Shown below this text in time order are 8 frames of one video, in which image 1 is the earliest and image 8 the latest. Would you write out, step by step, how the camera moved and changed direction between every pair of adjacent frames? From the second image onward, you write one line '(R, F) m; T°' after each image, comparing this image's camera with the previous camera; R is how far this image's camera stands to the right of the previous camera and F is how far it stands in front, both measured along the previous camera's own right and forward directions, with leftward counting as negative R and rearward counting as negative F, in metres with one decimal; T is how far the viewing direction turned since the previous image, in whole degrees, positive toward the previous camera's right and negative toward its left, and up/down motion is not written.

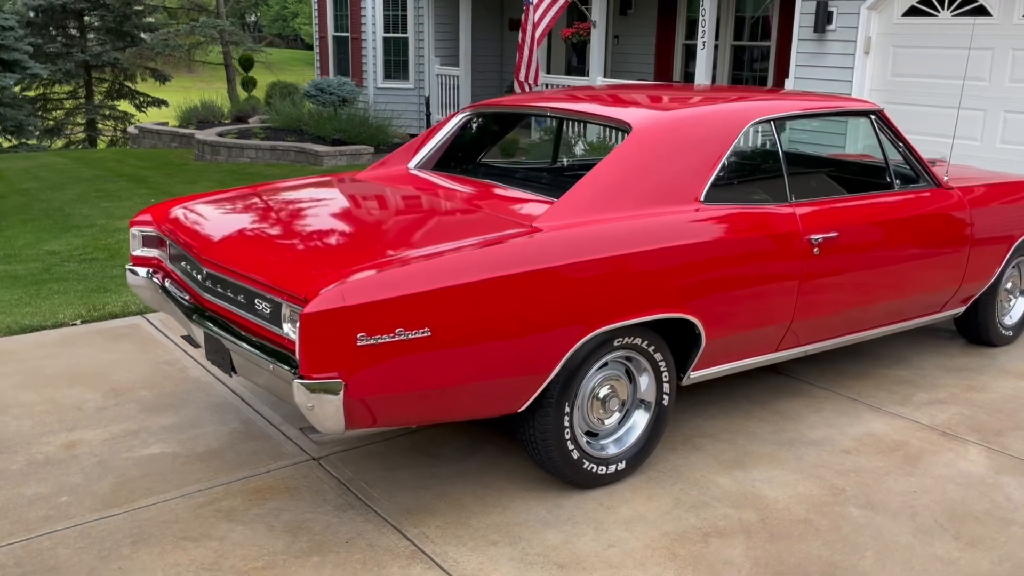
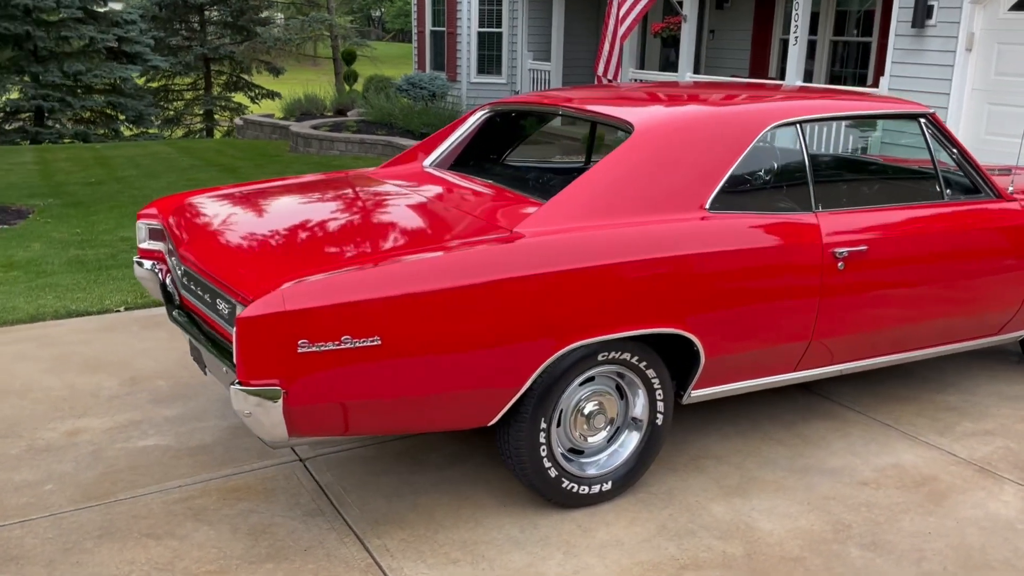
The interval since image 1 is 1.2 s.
(+0.5, +0.2) m; -7°
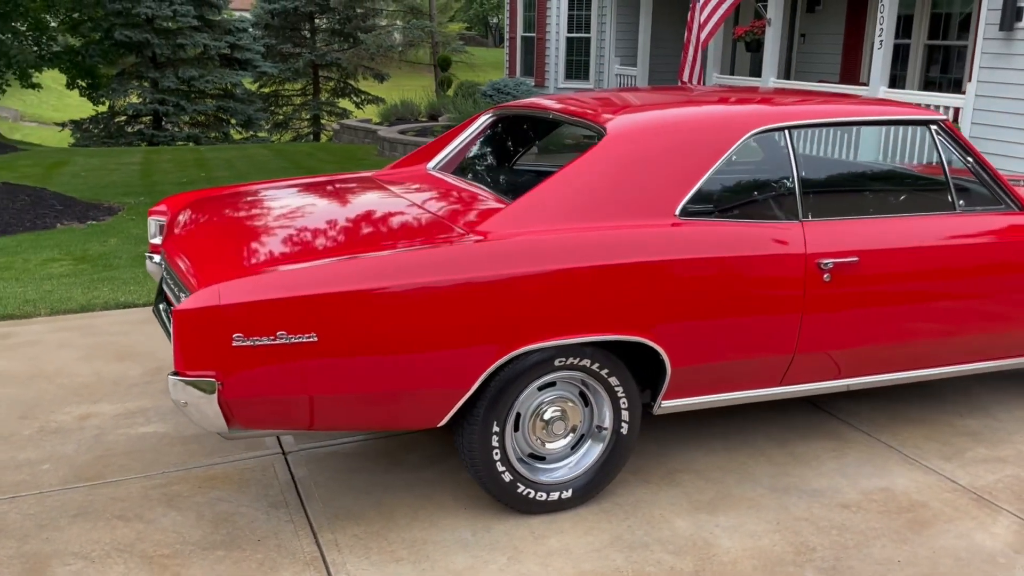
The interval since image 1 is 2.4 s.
(+0.5, 0.0) m; -7°
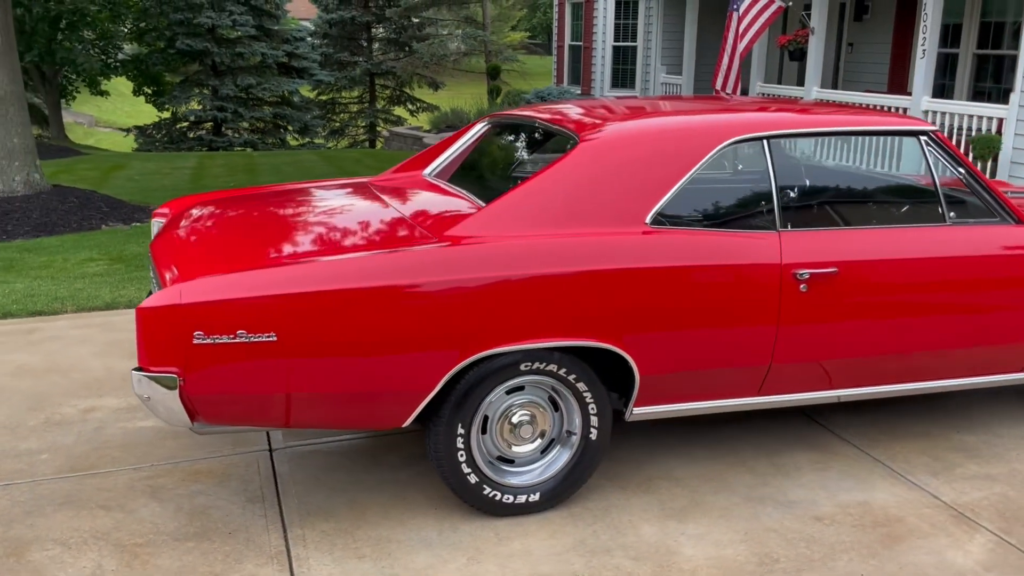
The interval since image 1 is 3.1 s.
(+0.3, 0.0) m; -4°
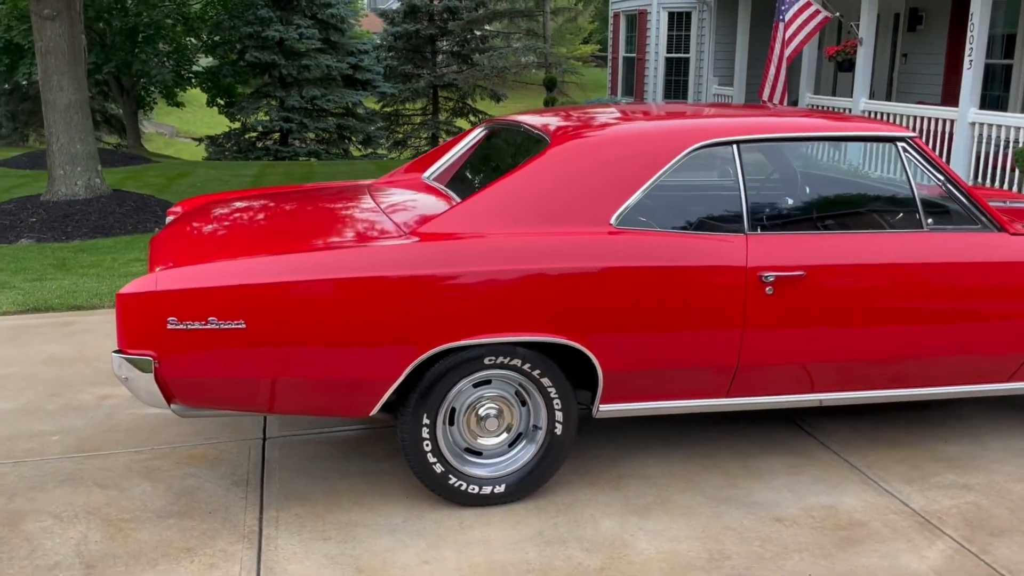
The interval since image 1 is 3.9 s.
(+0.4, -0.1) m; -4°
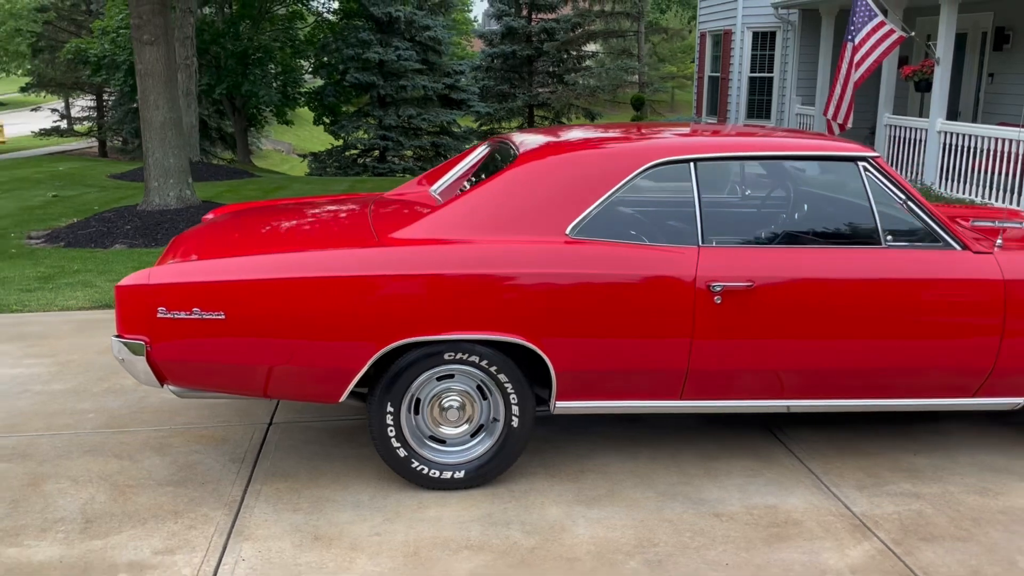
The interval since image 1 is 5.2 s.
(+0.6, -0.3) m; -7°
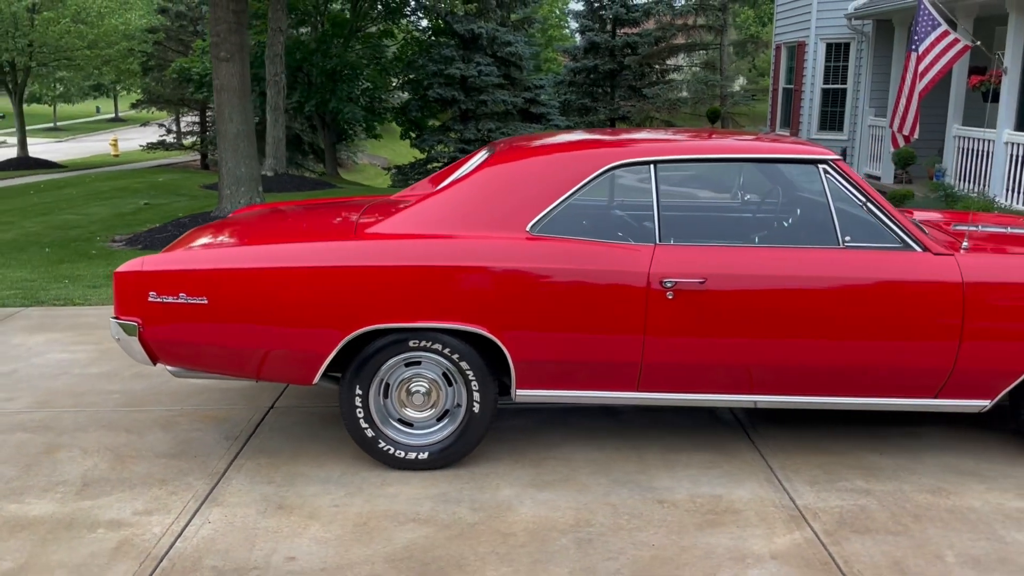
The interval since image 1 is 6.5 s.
(+0.6, -0.2) m; -6°
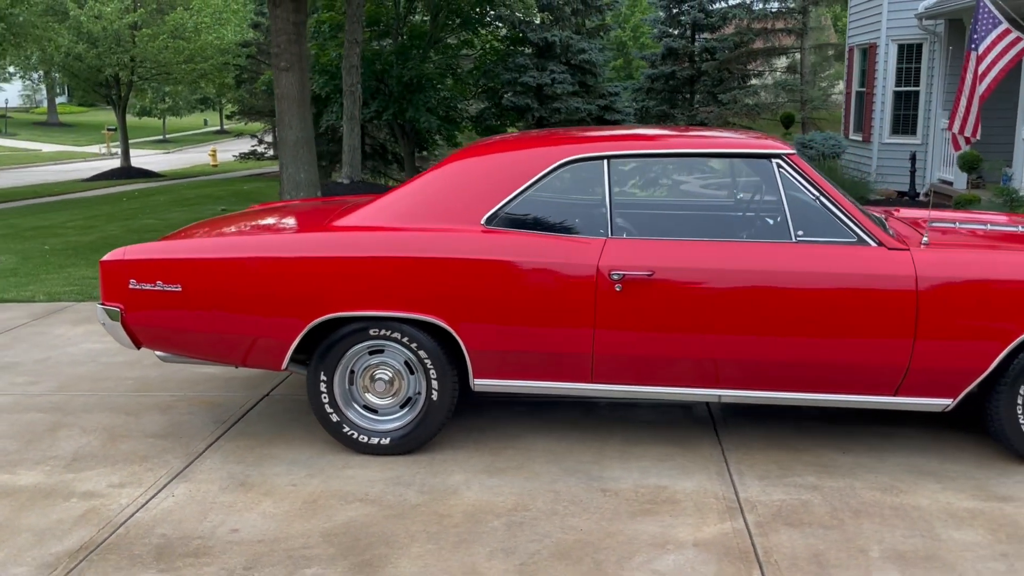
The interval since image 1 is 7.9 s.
(+0.6, -0.1) m; -6°
